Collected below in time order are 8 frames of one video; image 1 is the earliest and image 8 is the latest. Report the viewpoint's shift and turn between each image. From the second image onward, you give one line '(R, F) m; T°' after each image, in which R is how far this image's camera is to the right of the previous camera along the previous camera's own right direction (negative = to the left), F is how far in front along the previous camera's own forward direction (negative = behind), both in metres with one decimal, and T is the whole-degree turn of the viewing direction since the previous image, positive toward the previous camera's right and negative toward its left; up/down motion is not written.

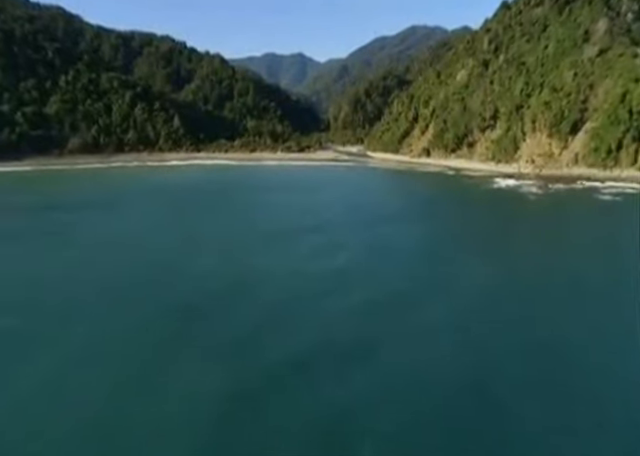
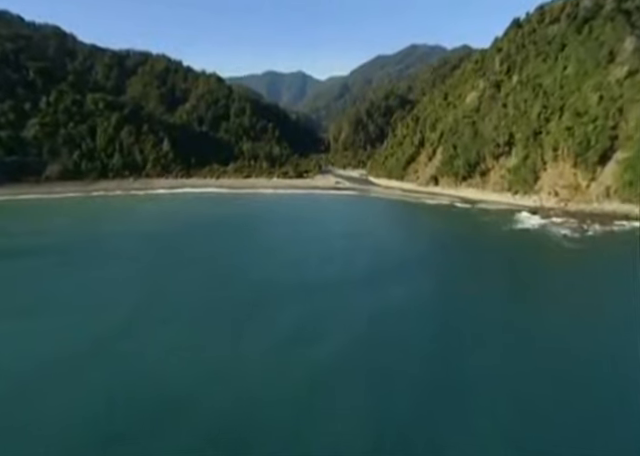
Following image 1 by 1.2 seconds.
(+0.2, +6.7) m; 0°
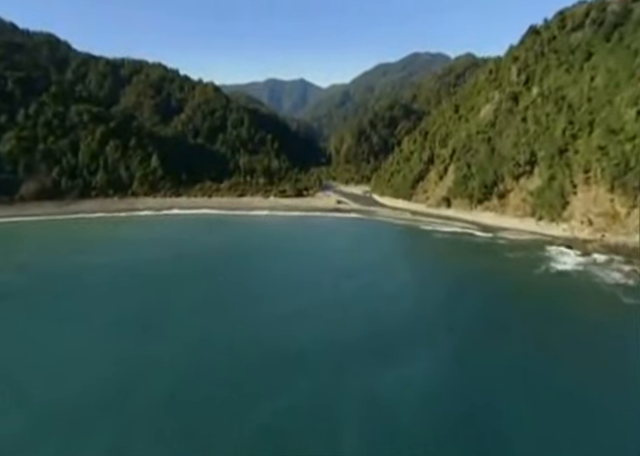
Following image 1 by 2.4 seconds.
(+0.2, +6.7) m; 0°
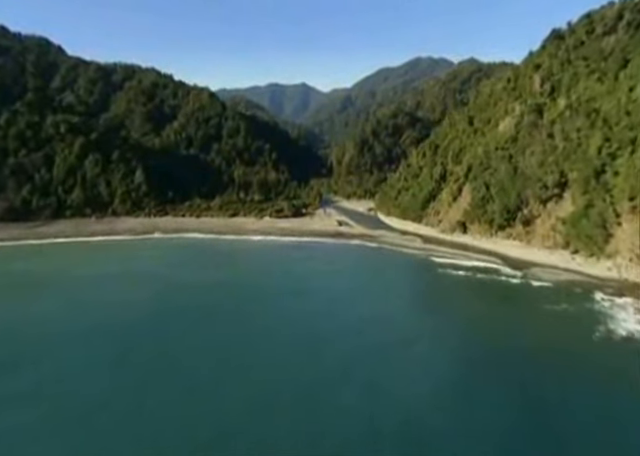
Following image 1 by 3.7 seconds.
(+0.1, +7.5) m; 0°
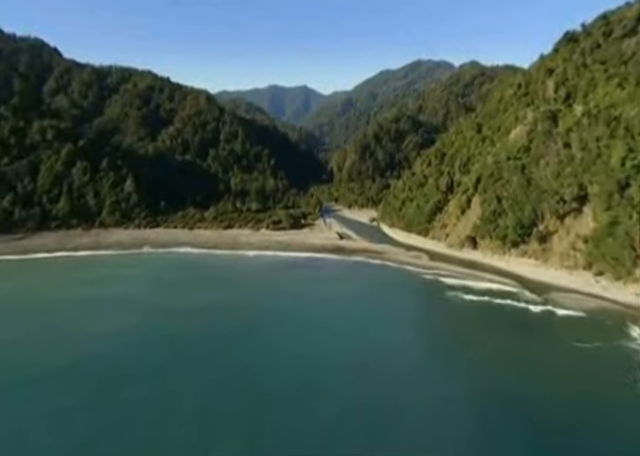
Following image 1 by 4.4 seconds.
(+0.1, +3.9) m; 0°
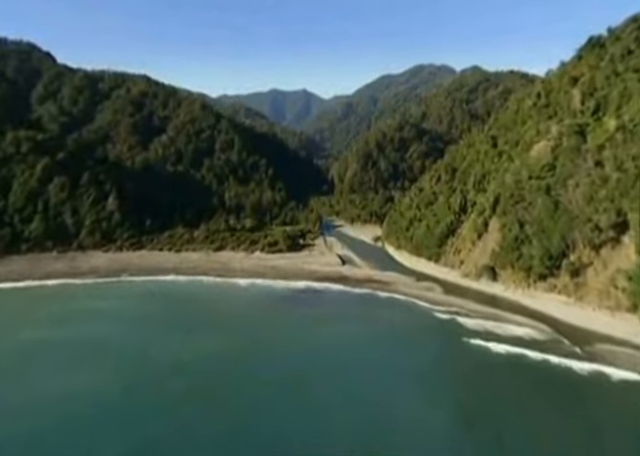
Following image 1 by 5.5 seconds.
(0.0, +6.2) m; 0°
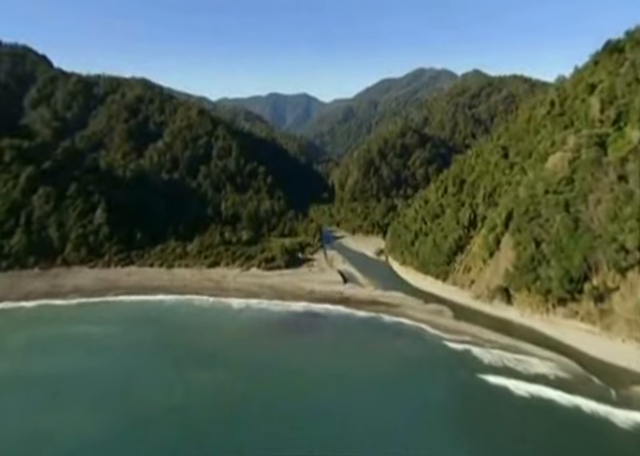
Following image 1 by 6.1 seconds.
(0.0, +3.7) m; 0°
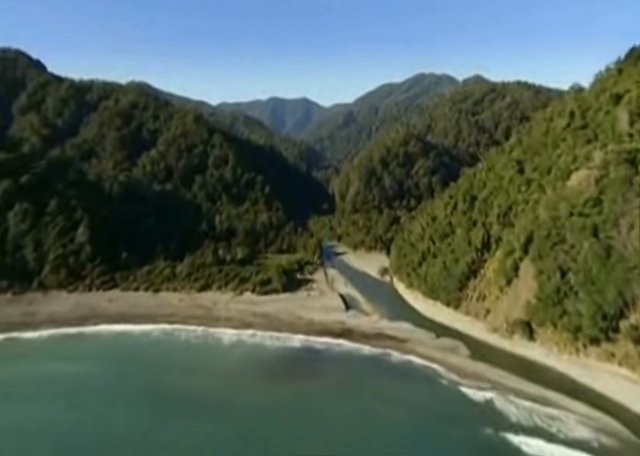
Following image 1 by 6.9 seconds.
(-0.1, +4.7) m; 0°
